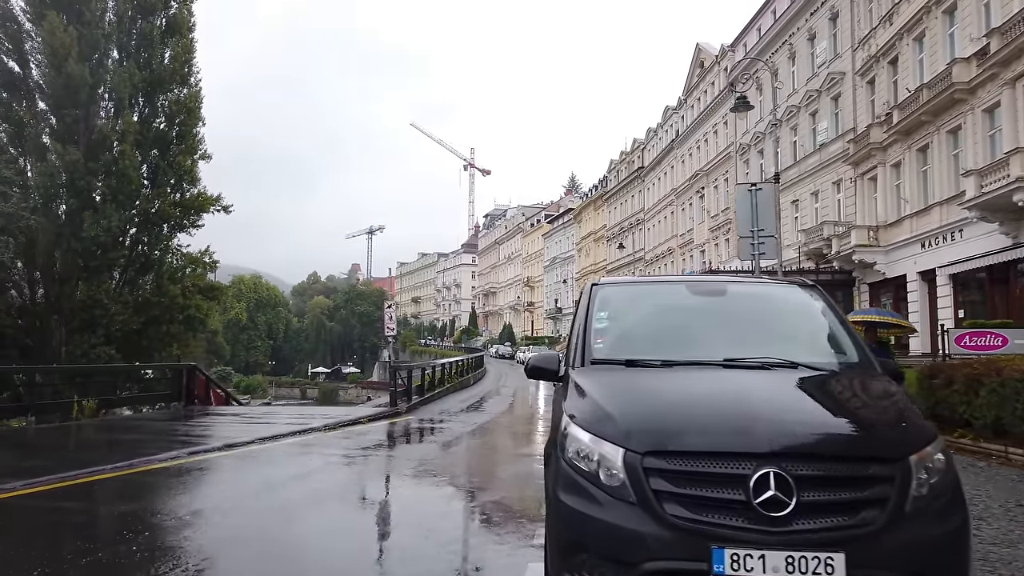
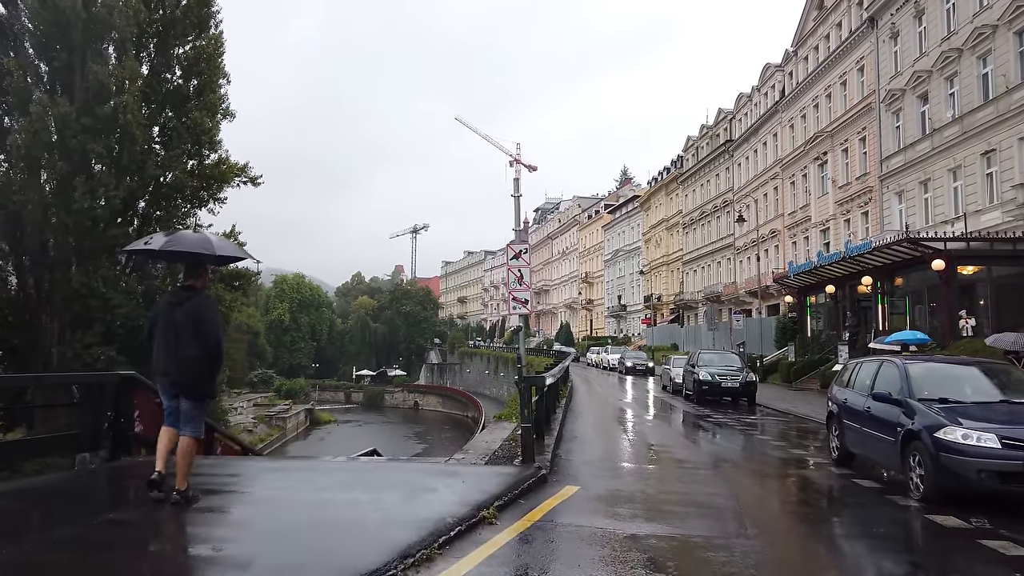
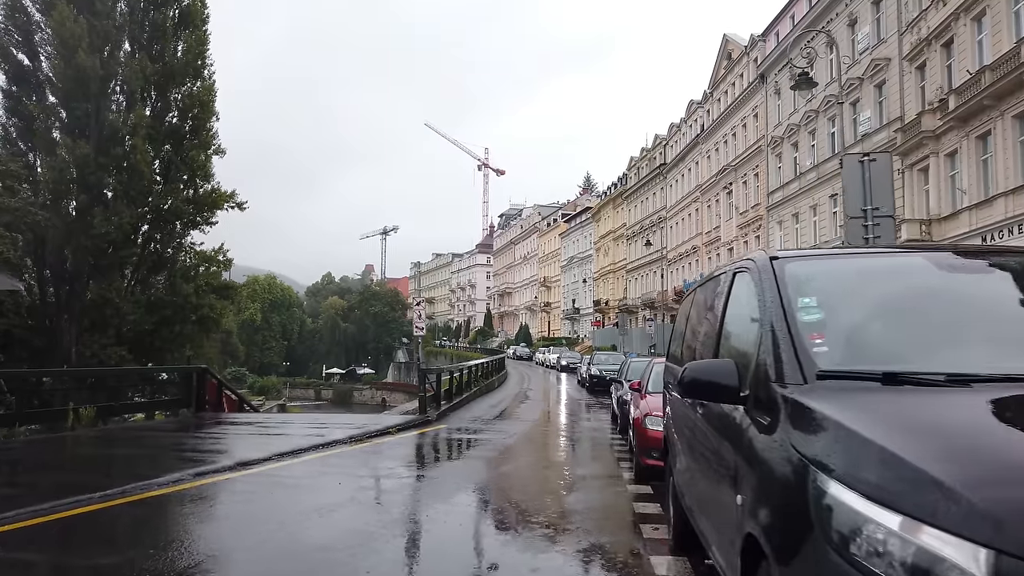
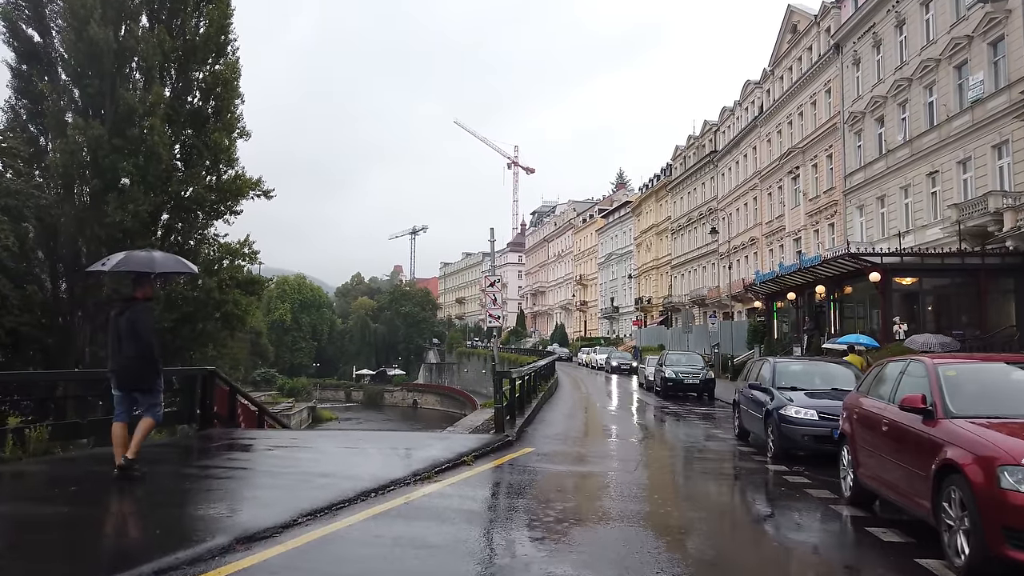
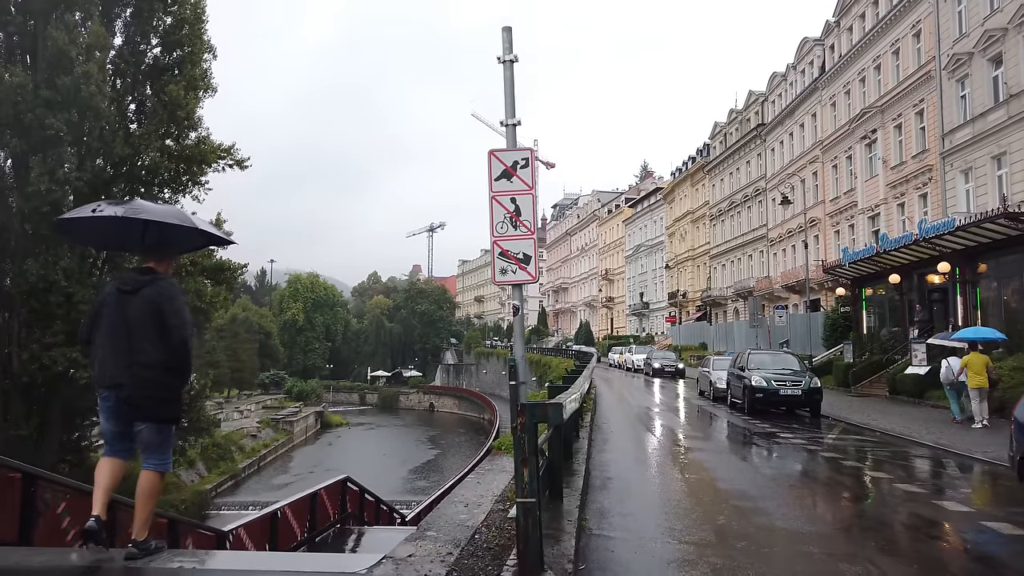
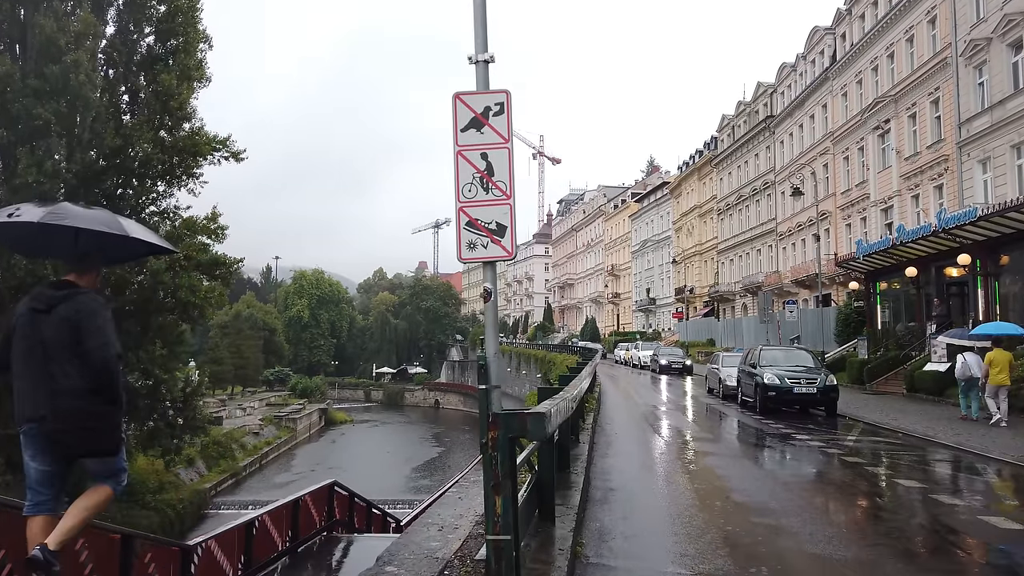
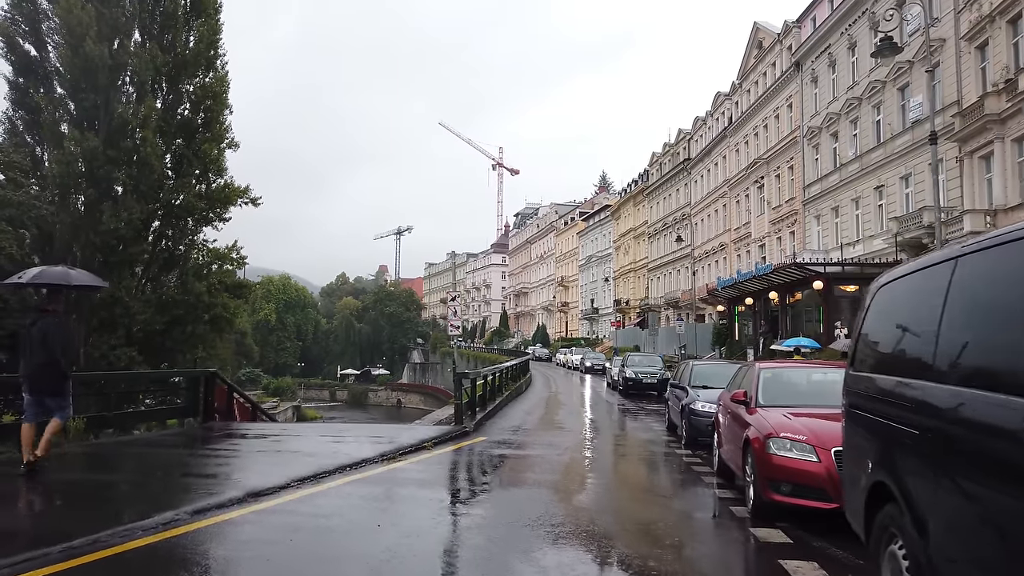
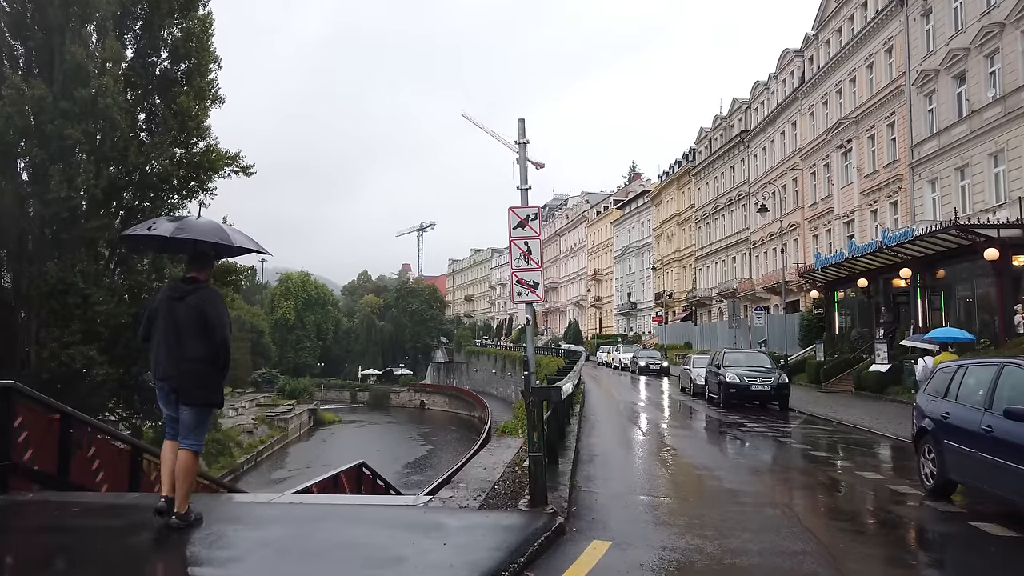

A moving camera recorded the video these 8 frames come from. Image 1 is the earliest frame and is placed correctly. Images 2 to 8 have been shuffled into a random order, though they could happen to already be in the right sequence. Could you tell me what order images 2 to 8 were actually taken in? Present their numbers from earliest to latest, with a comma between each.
3, 7, 4, 2, 8, 5, 6
